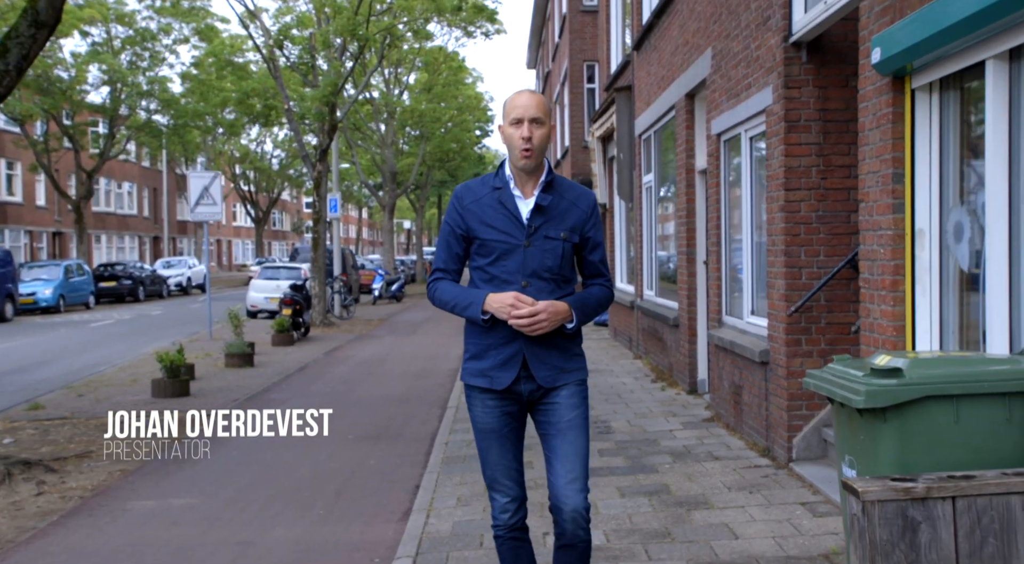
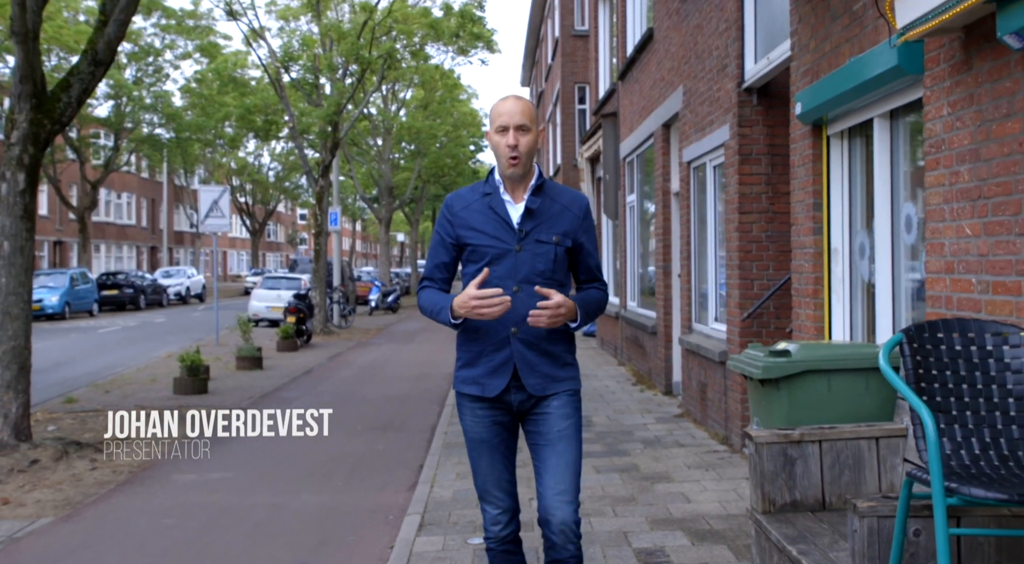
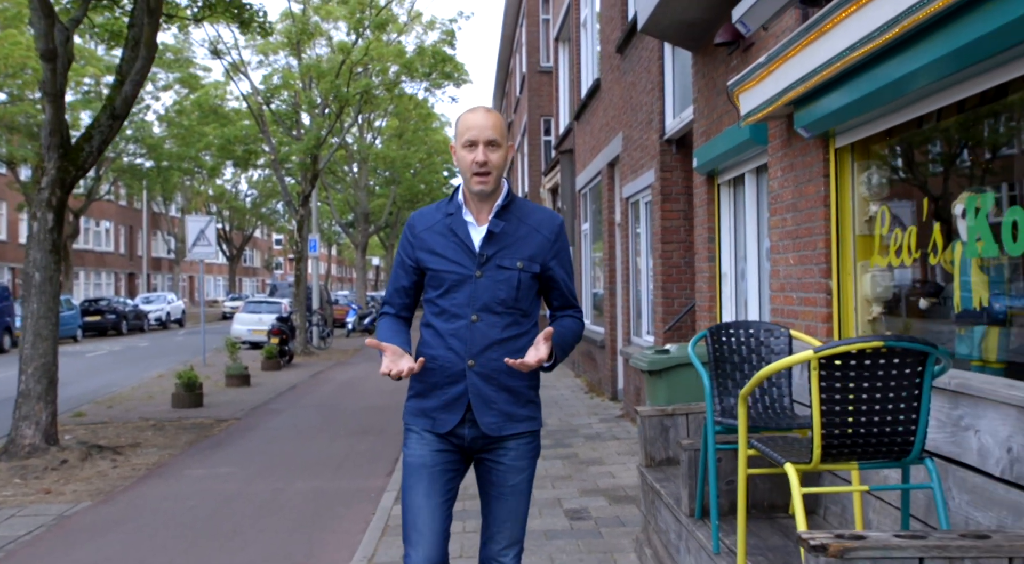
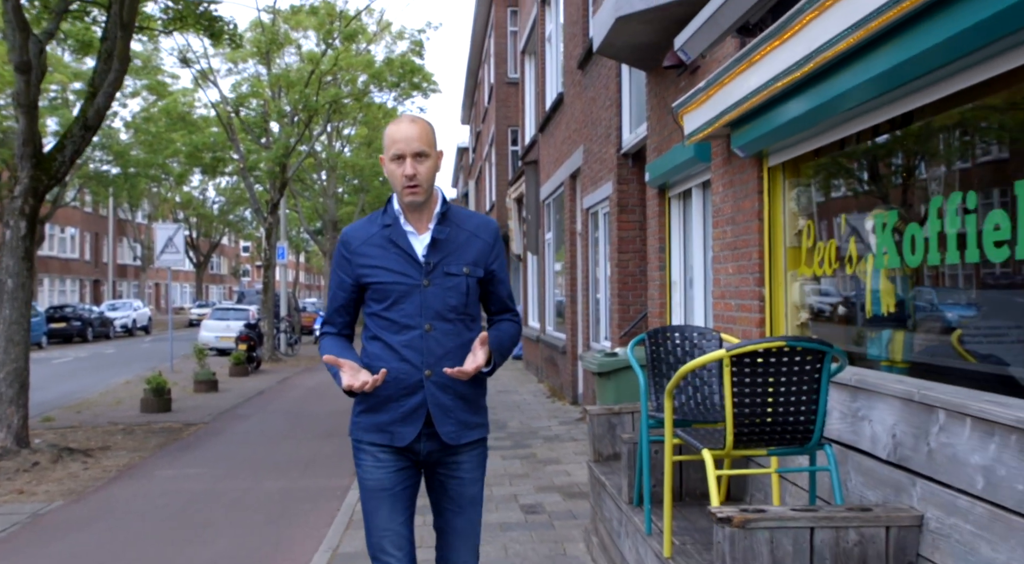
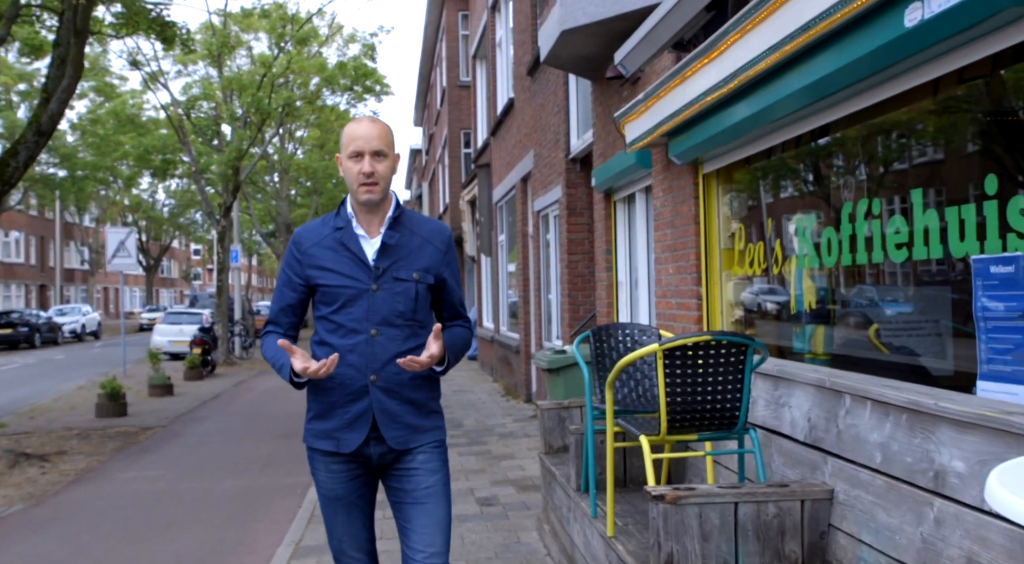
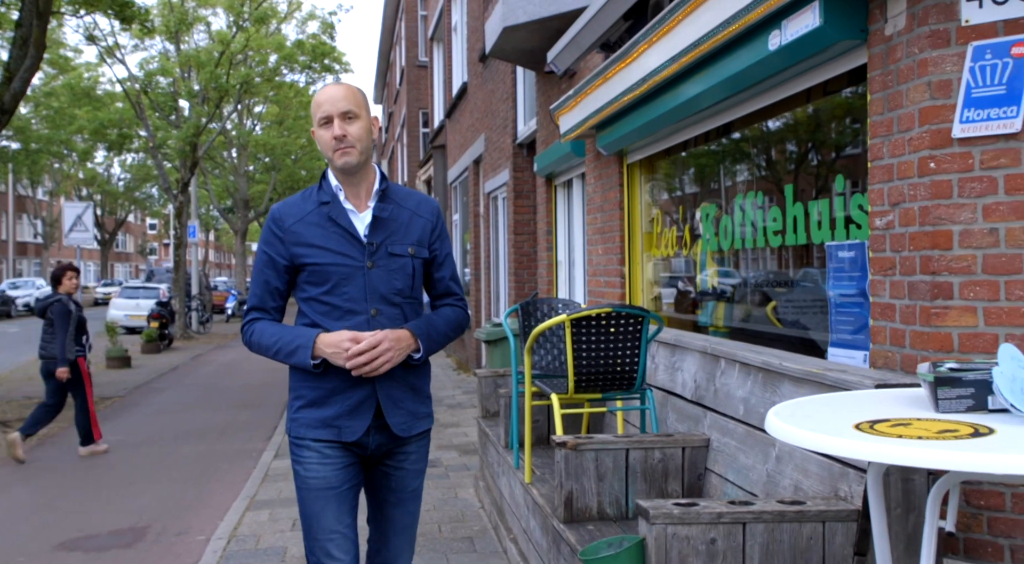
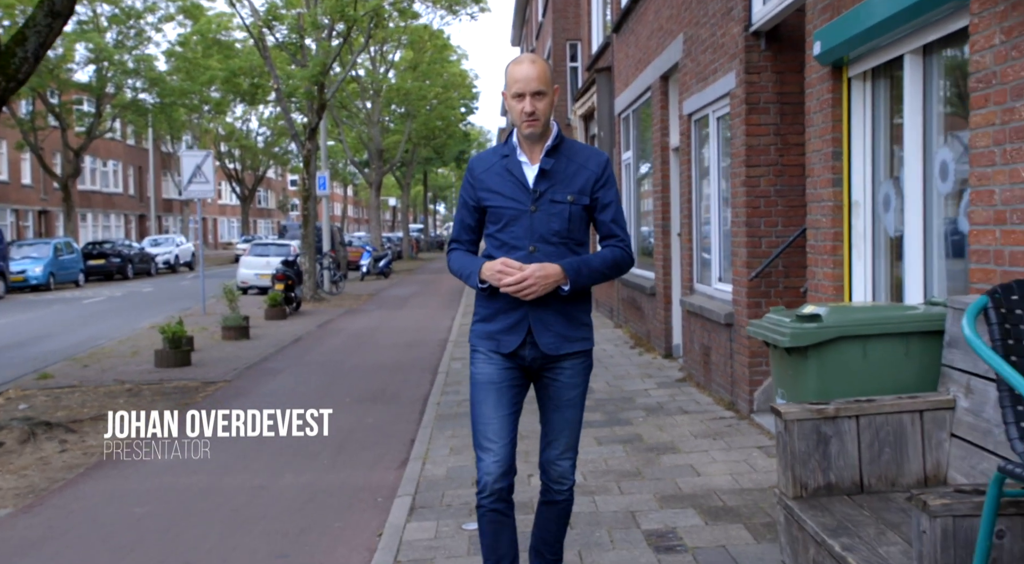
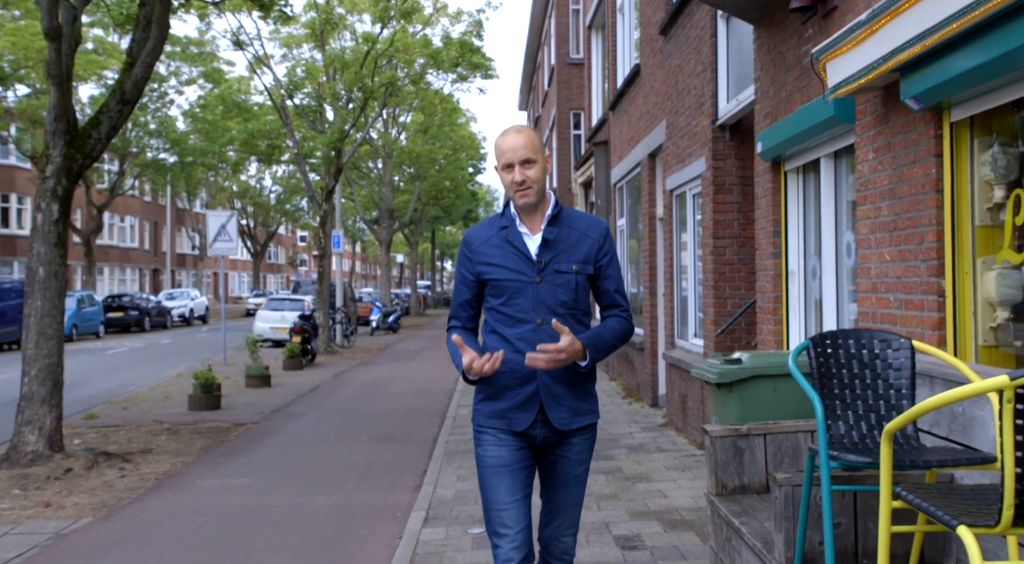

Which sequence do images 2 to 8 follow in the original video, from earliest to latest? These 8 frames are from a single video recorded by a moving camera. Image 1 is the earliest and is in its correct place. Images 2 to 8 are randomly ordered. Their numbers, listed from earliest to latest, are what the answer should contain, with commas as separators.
7, 2, 8, 3, 4, 5, 6
